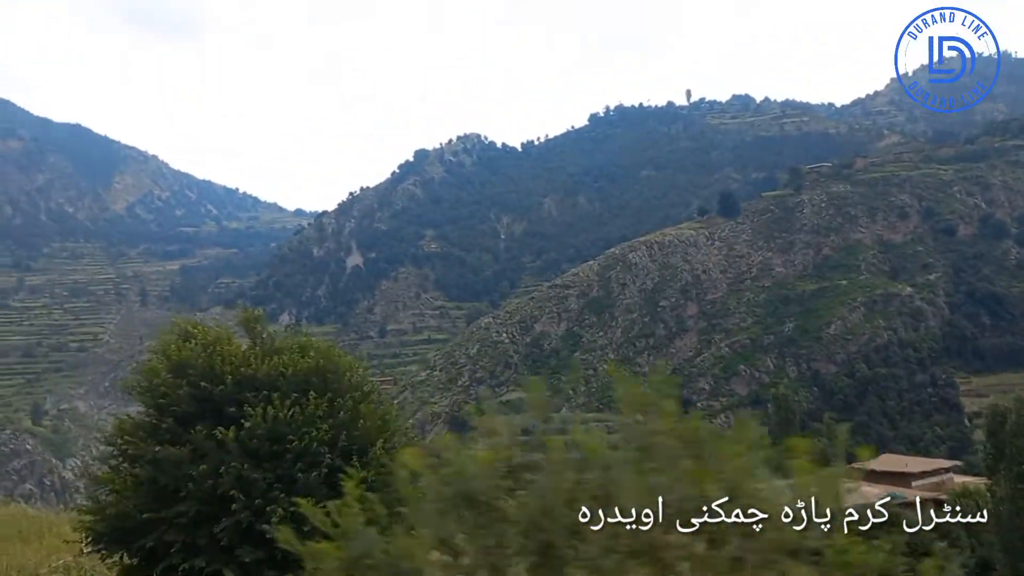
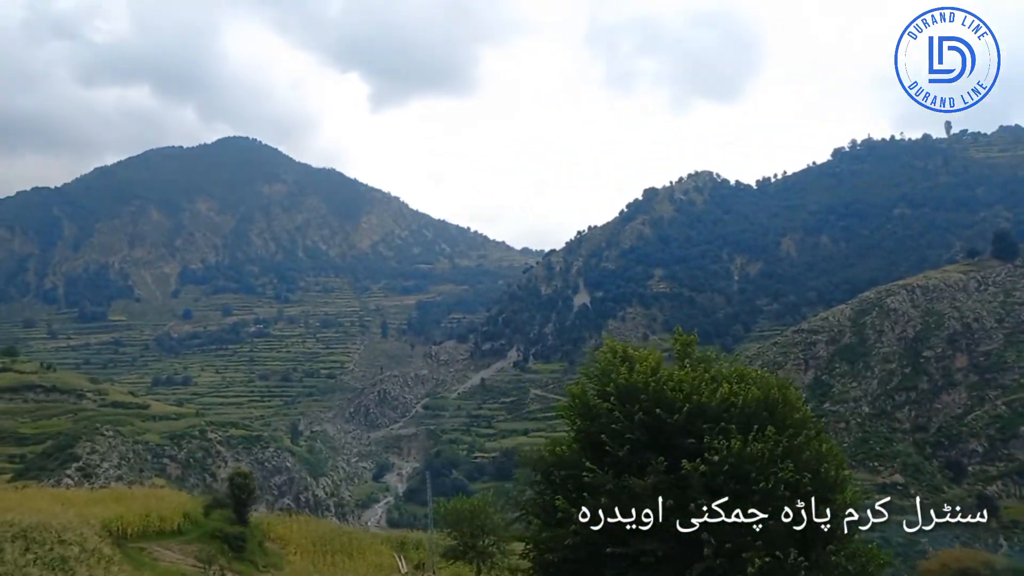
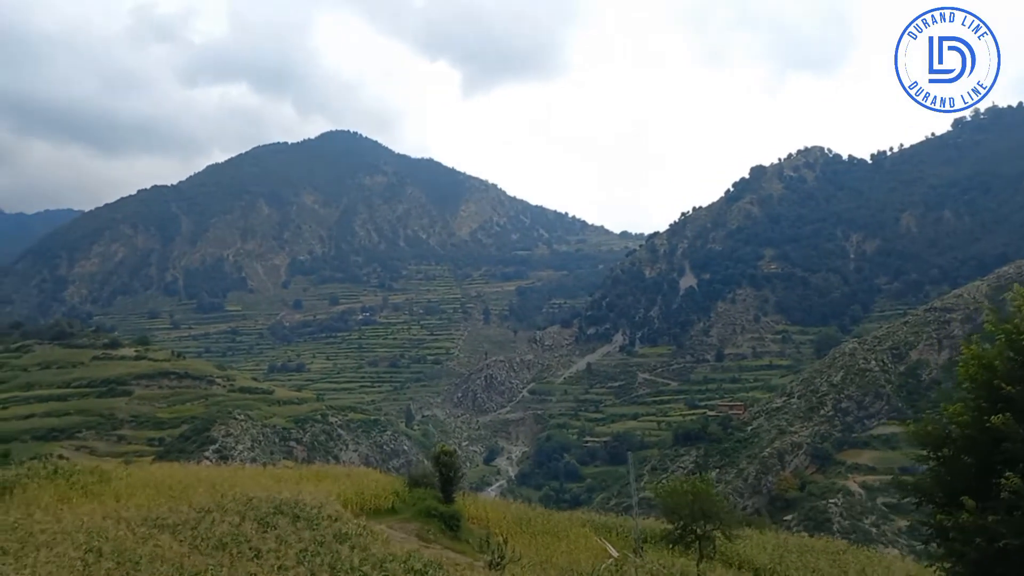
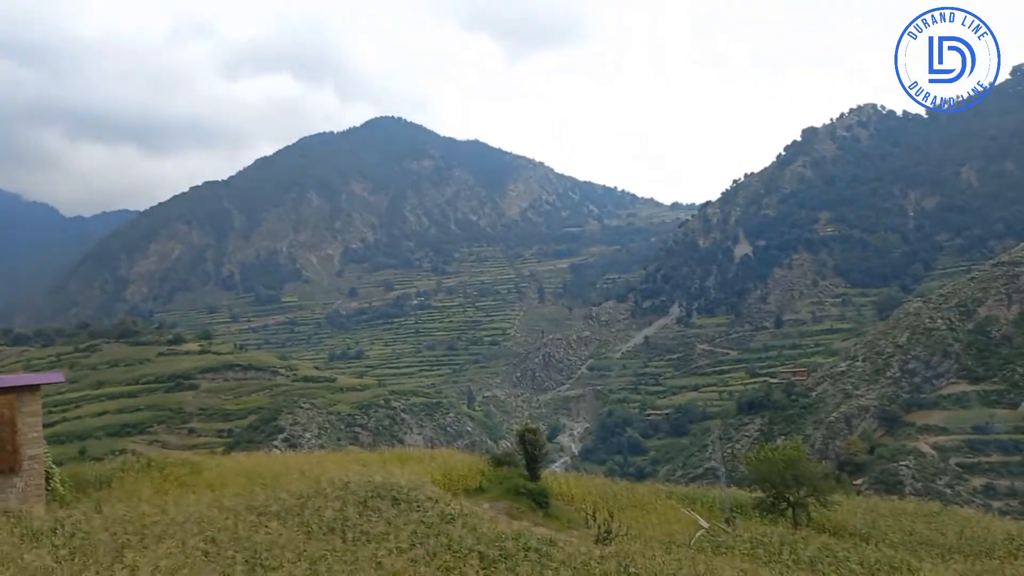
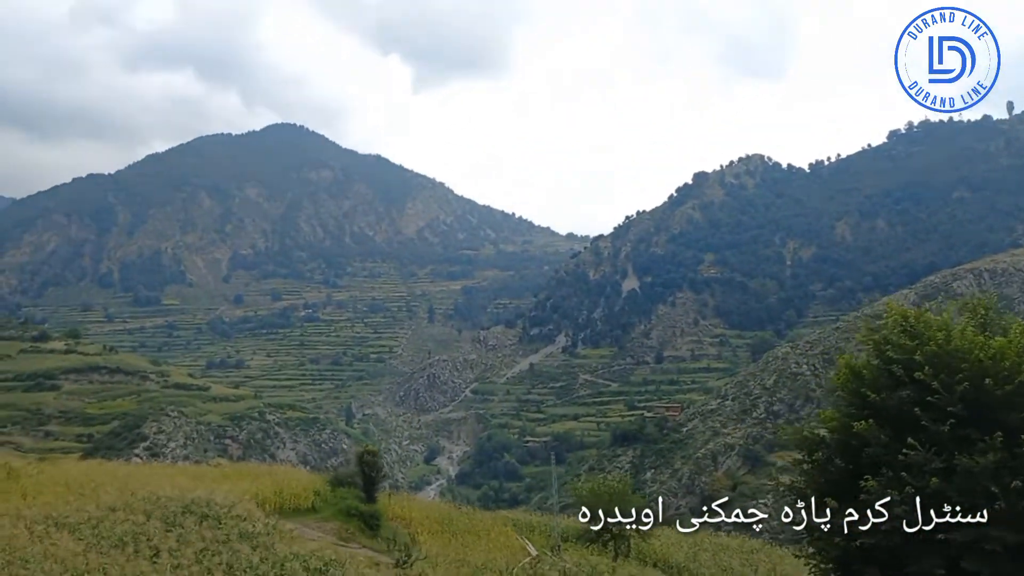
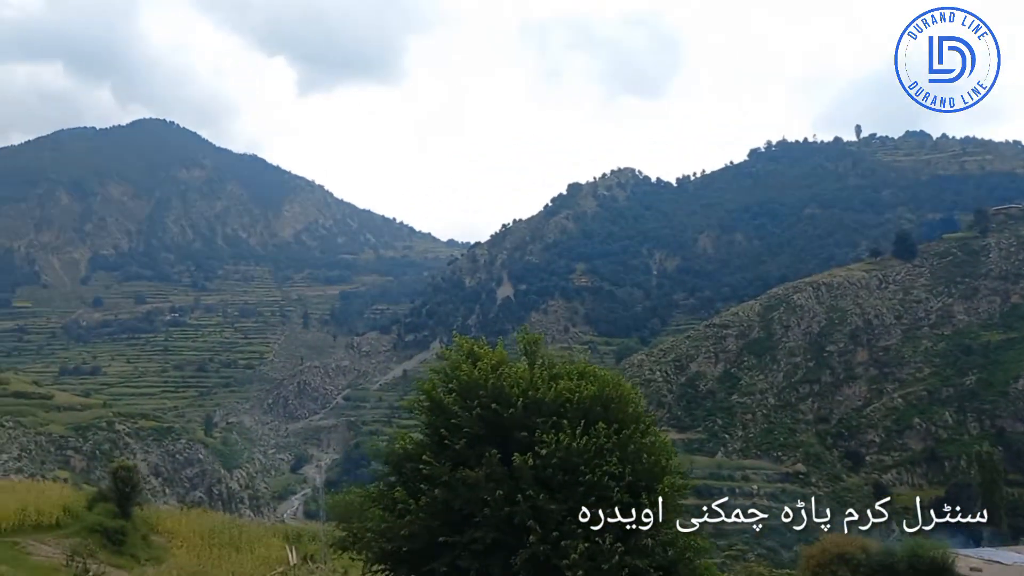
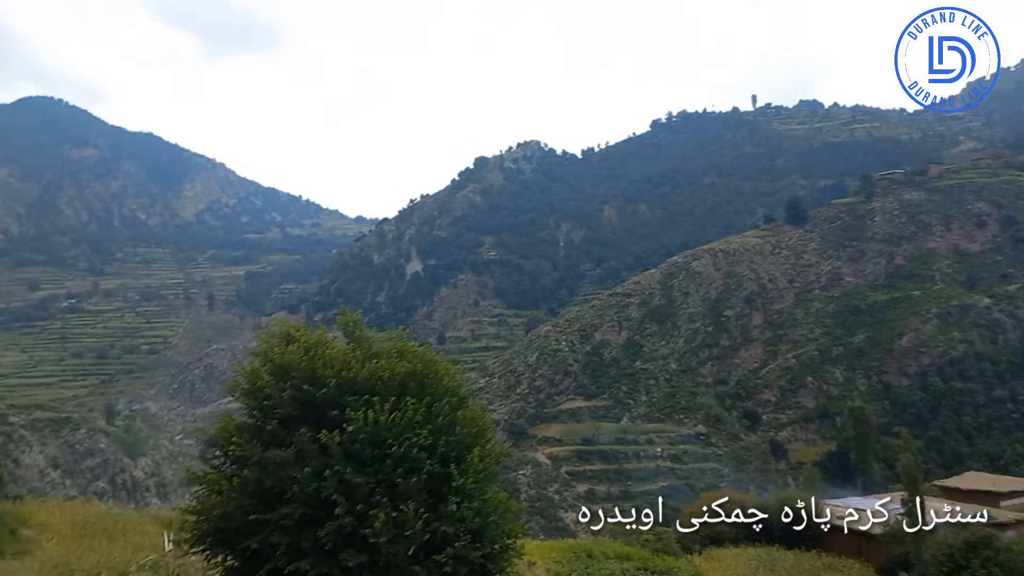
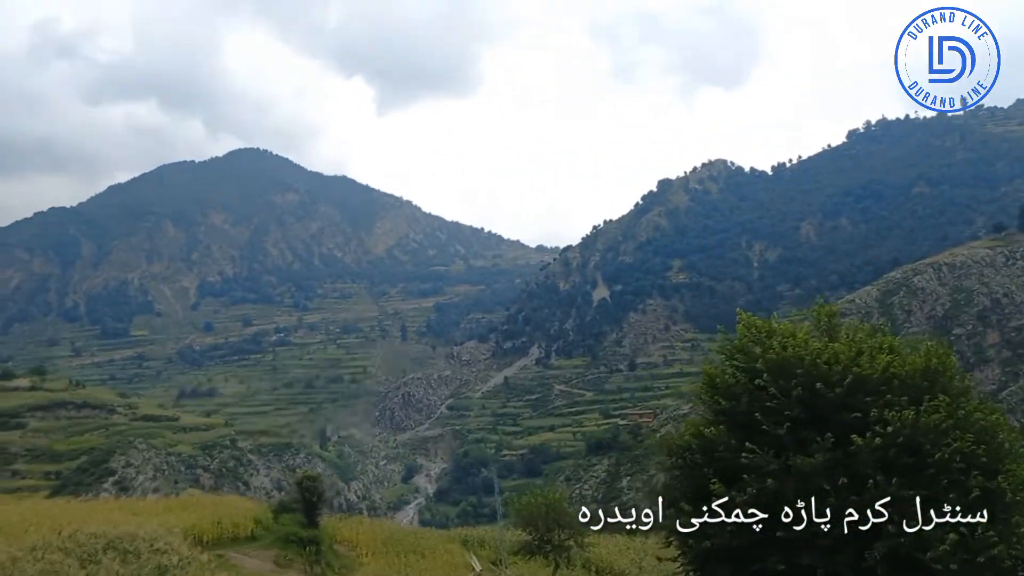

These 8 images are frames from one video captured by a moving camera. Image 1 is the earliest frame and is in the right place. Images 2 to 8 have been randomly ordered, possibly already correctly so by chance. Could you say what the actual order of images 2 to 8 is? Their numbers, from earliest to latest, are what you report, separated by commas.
7, 6, 2, 8, 5, 3, 4
